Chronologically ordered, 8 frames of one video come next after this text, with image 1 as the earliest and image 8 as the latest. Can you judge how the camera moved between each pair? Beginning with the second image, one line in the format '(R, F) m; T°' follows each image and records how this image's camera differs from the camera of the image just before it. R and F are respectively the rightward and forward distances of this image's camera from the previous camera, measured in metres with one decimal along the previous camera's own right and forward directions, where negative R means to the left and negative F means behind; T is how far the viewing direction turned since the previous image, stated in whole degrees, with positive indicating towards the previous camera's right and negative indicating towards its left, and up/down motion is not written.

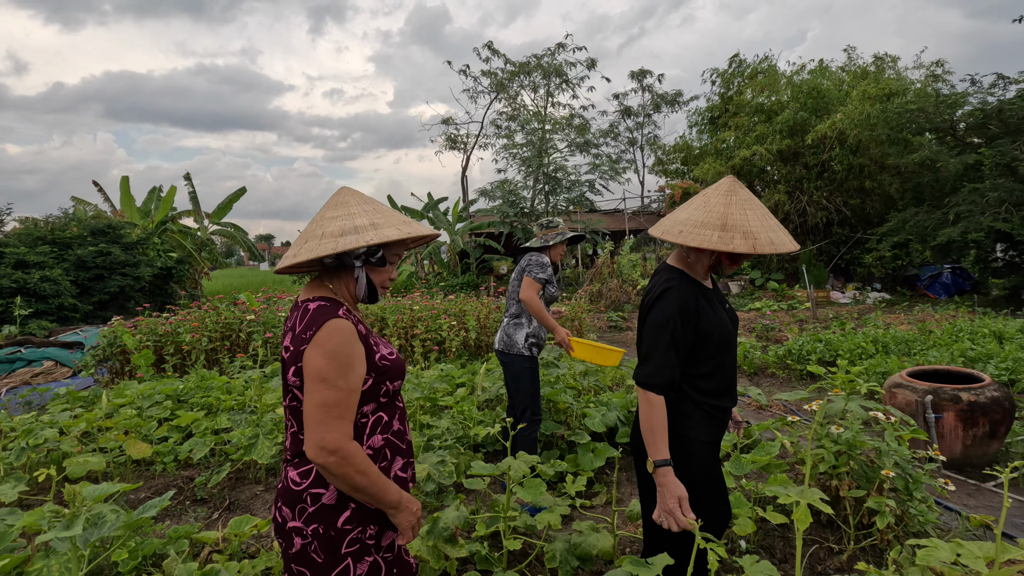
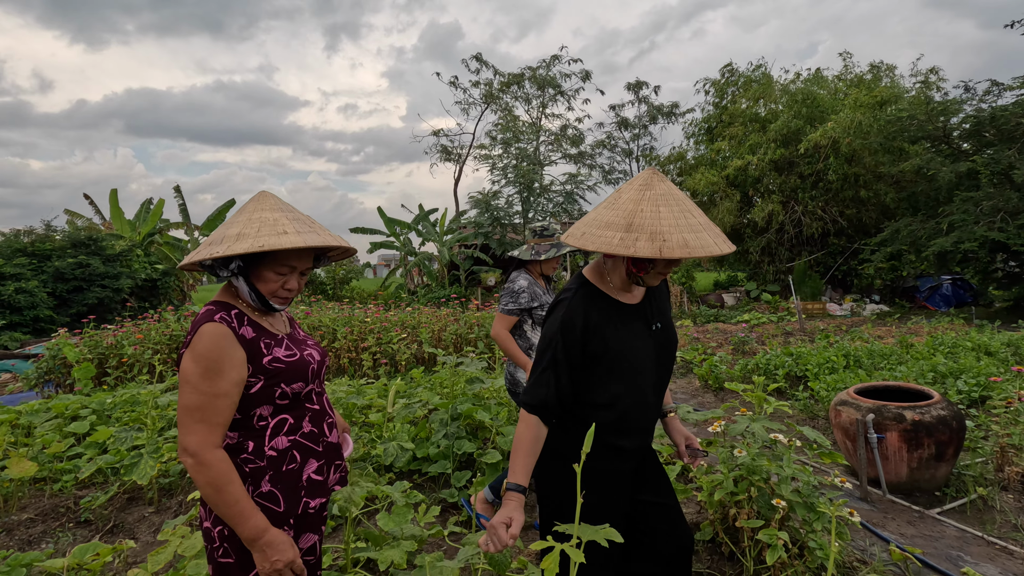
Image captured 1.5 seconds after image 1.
(+0.6, +0.2) m; -1°
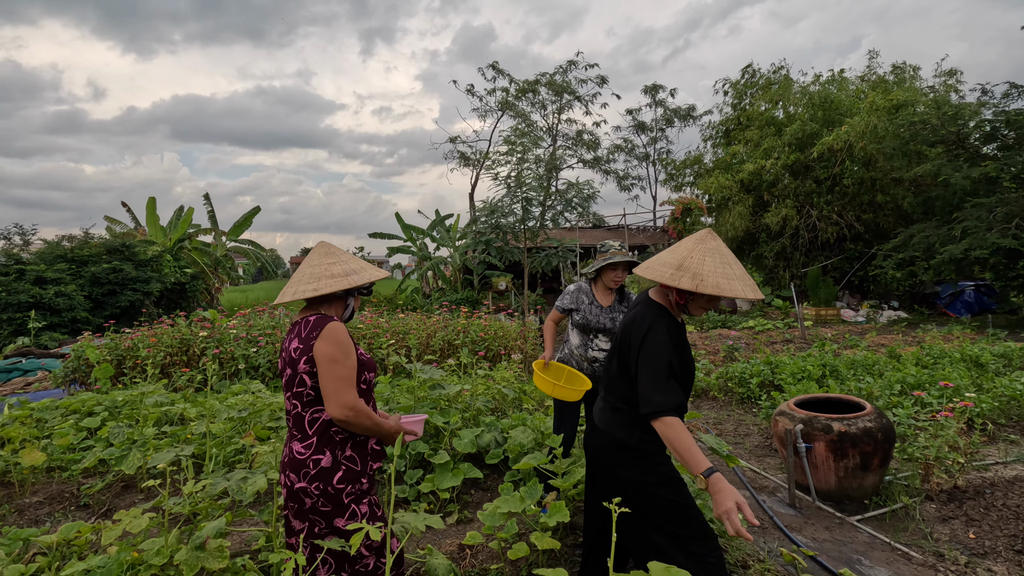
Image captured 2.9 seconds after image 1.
(+0.5, -0.3) m; -3°
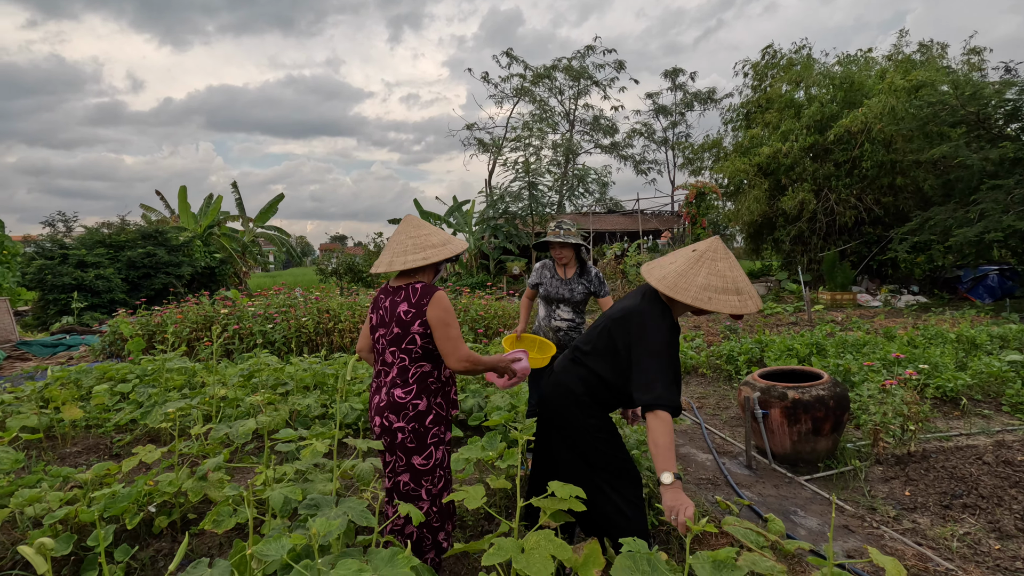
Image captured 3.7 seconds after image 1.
(+0.3, -0.3) m; -3°
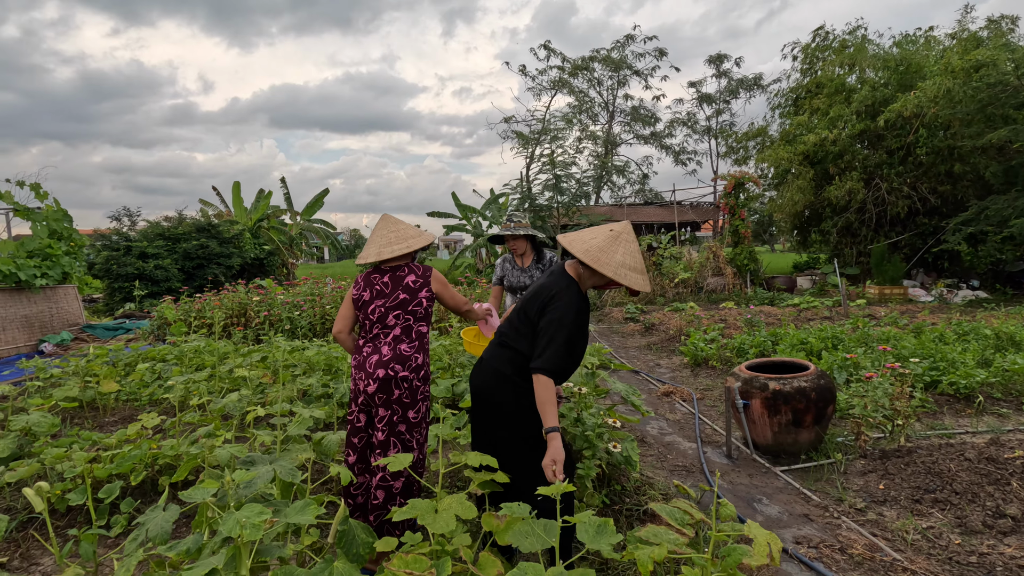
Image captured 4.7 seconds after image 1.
(+0.5, -0.1) m; -5°
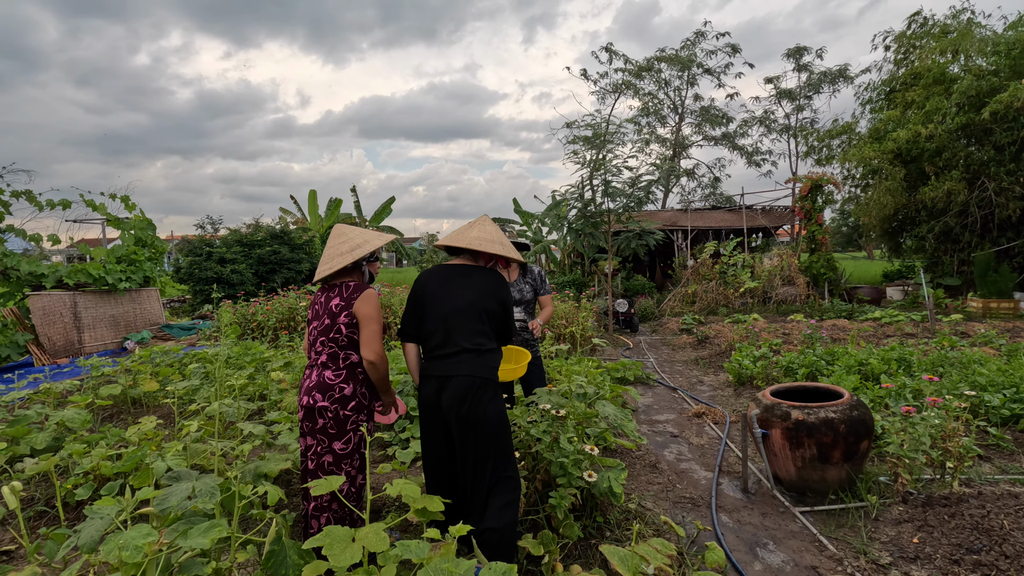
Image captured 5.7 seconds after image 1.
(+0.5, +0.2) m; -8°
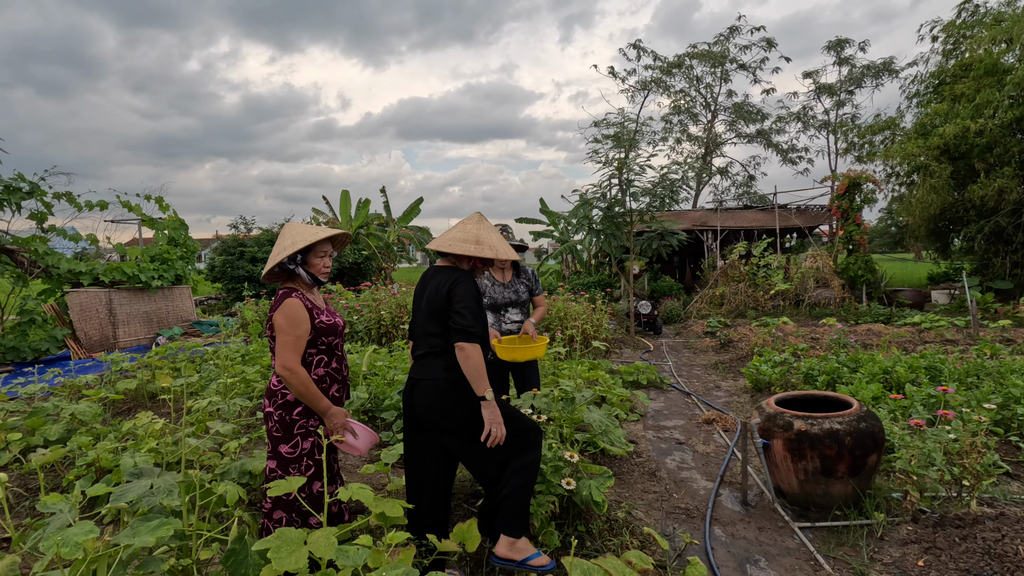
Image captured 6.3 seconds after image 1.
(+0.3, +0.1) m; -4°
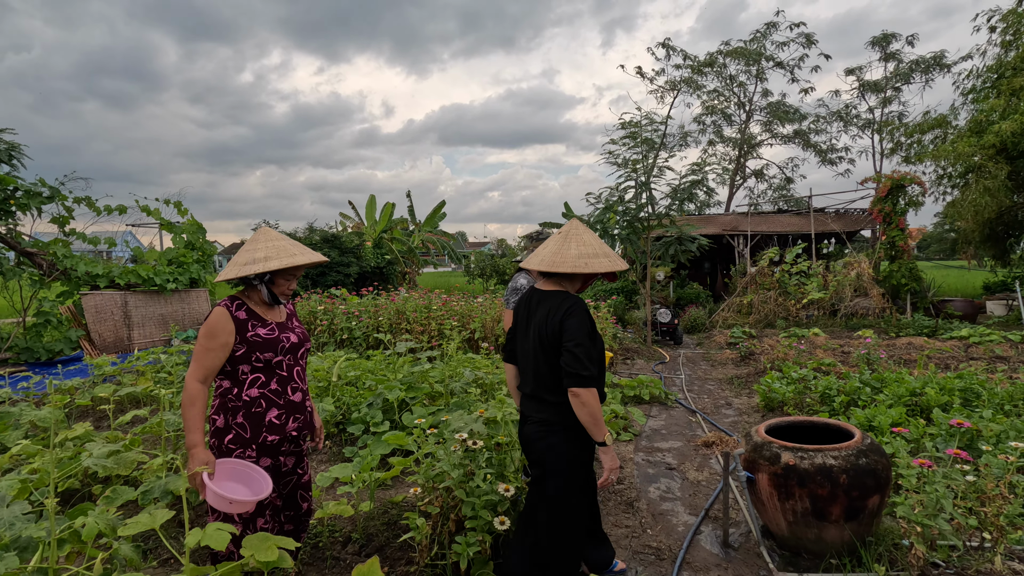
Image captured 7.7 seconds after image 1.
(+0.4, +0.3) m; -4°
